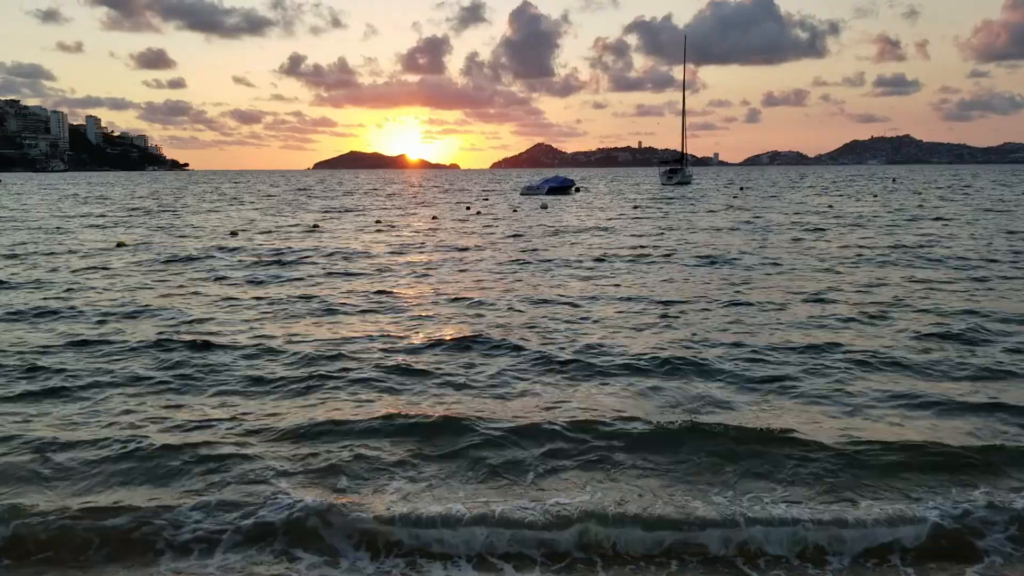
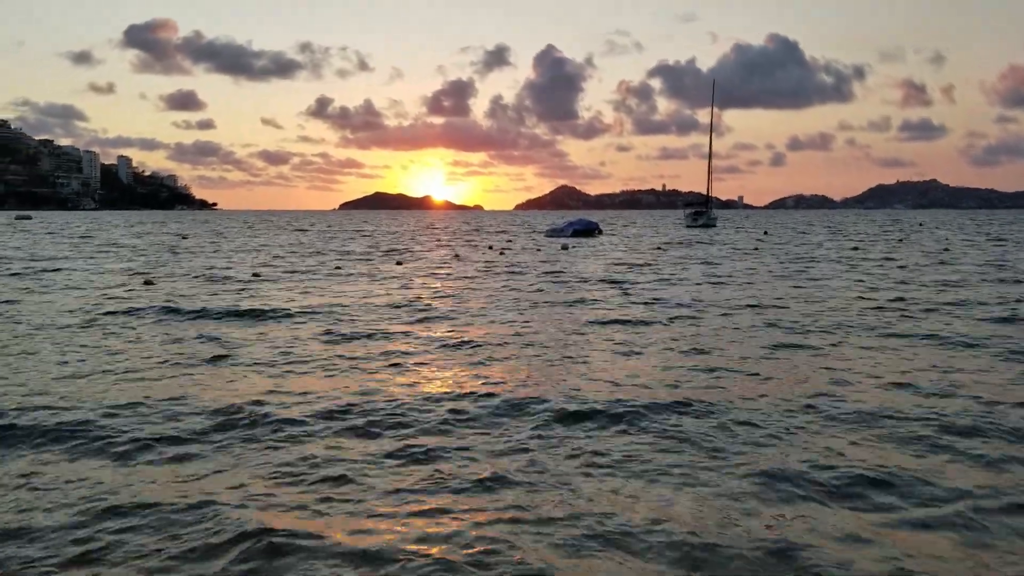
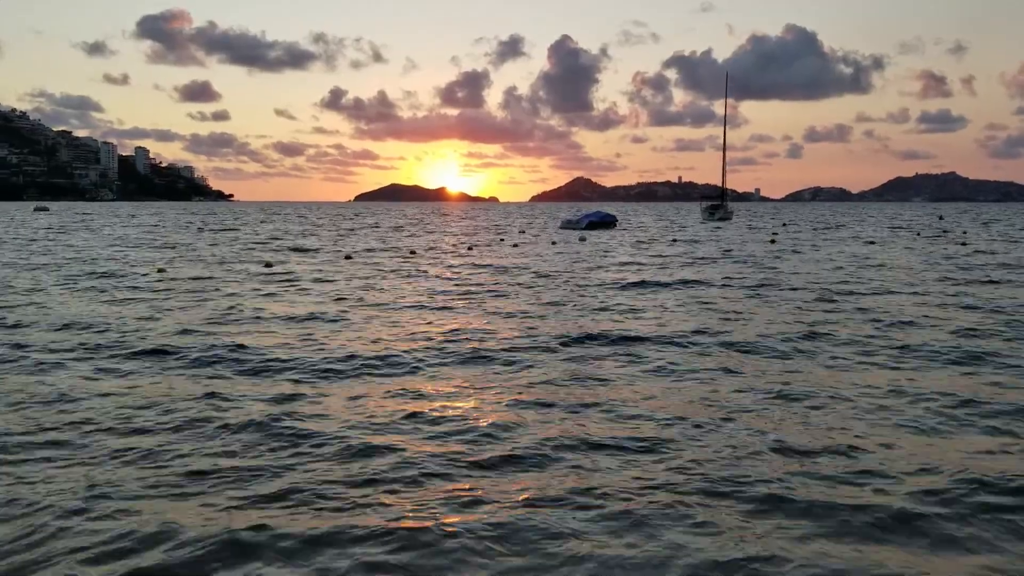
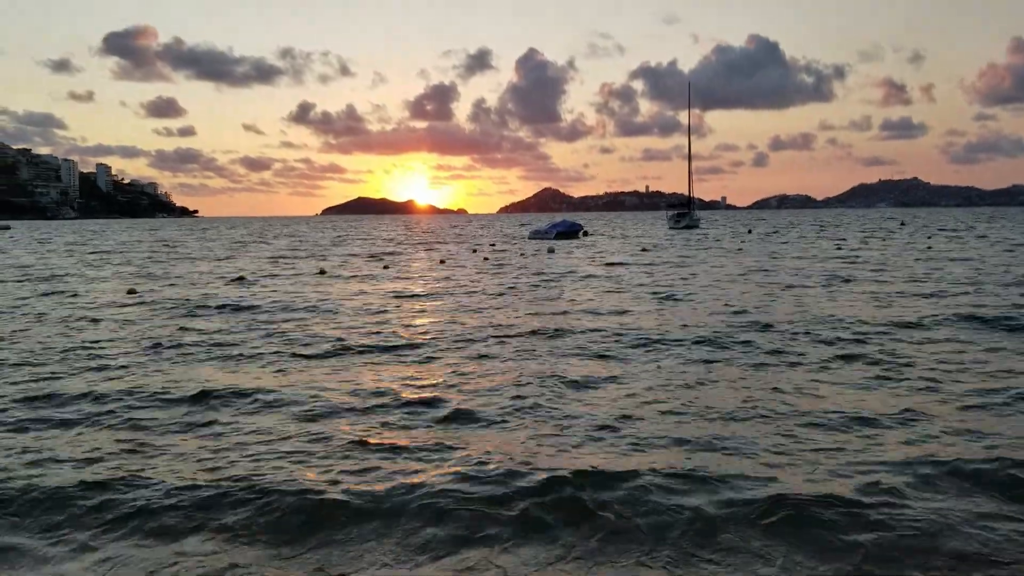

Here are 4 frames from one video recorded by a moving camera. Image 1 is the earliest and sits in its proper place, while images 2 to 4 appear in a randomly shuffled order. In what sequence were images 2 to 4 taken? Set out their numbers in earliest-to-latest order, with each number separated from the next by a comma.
4, 2, 3
